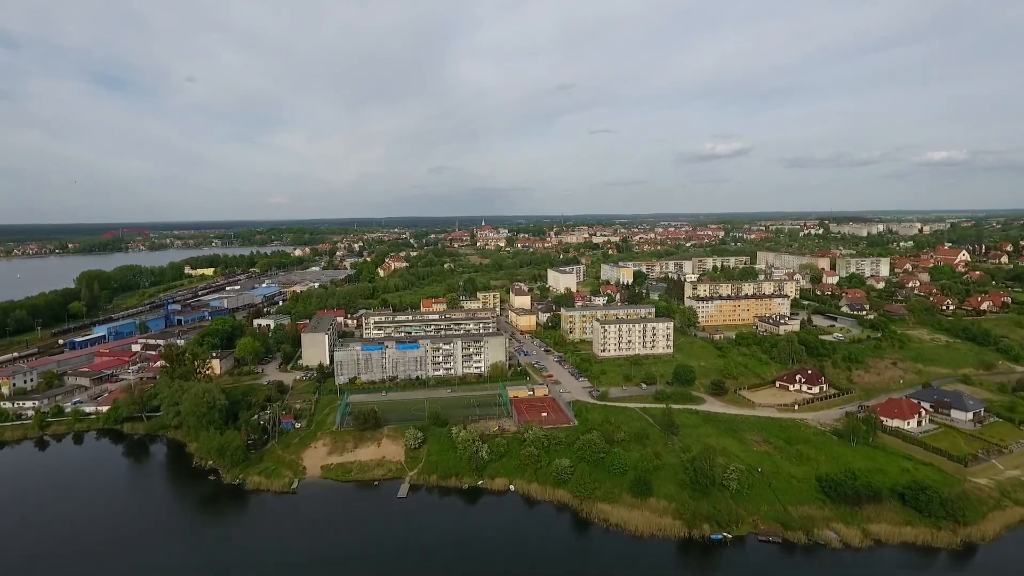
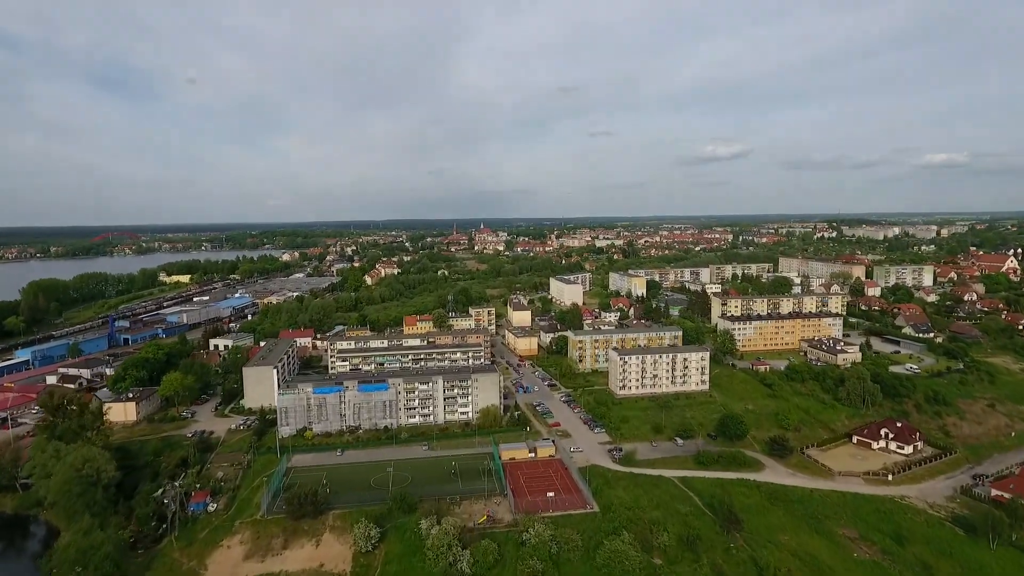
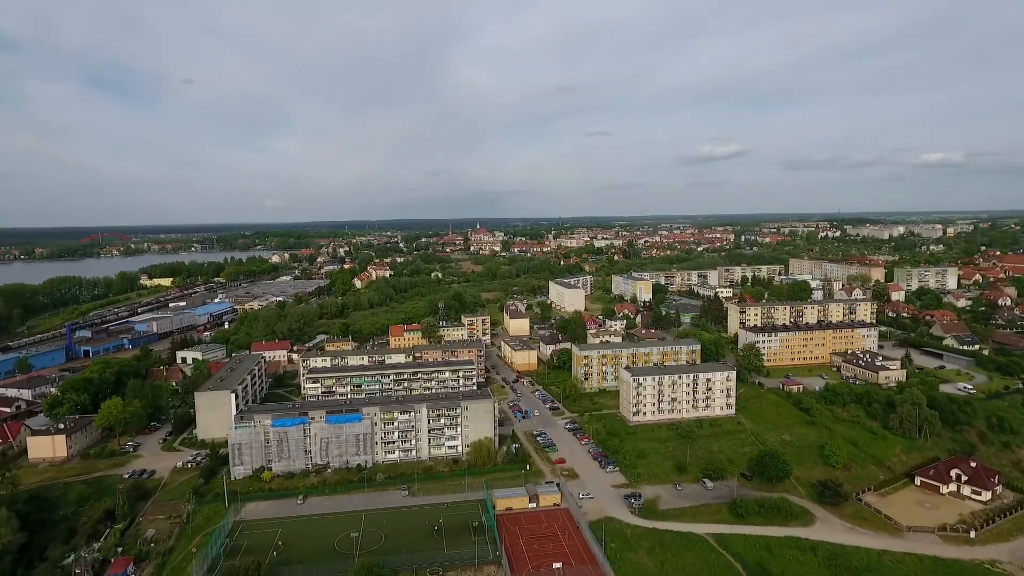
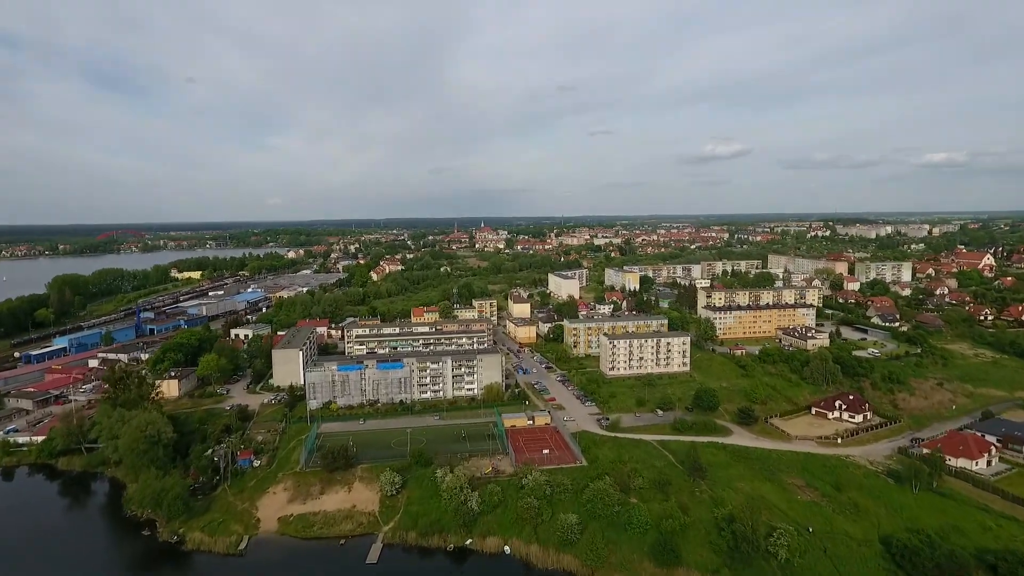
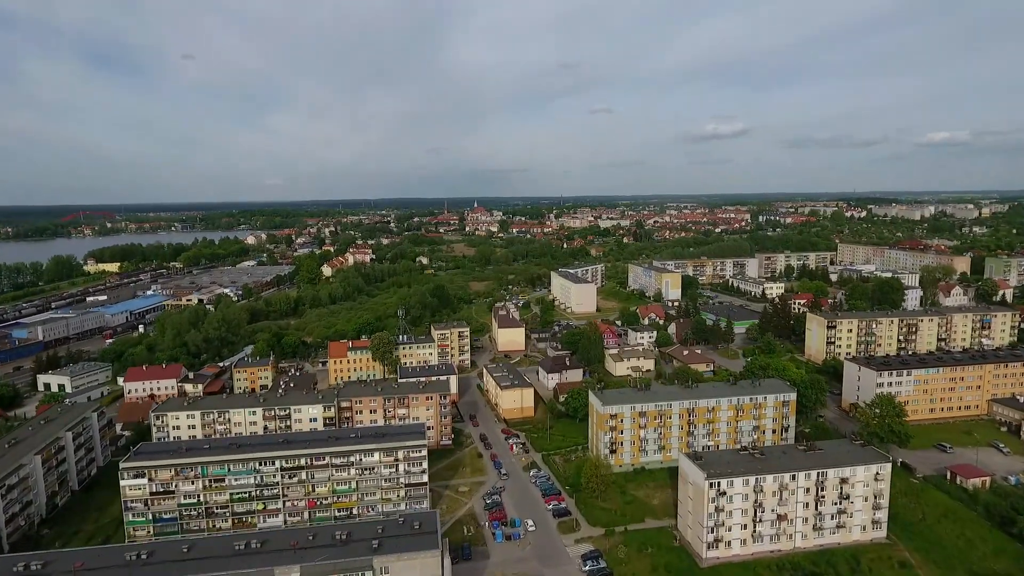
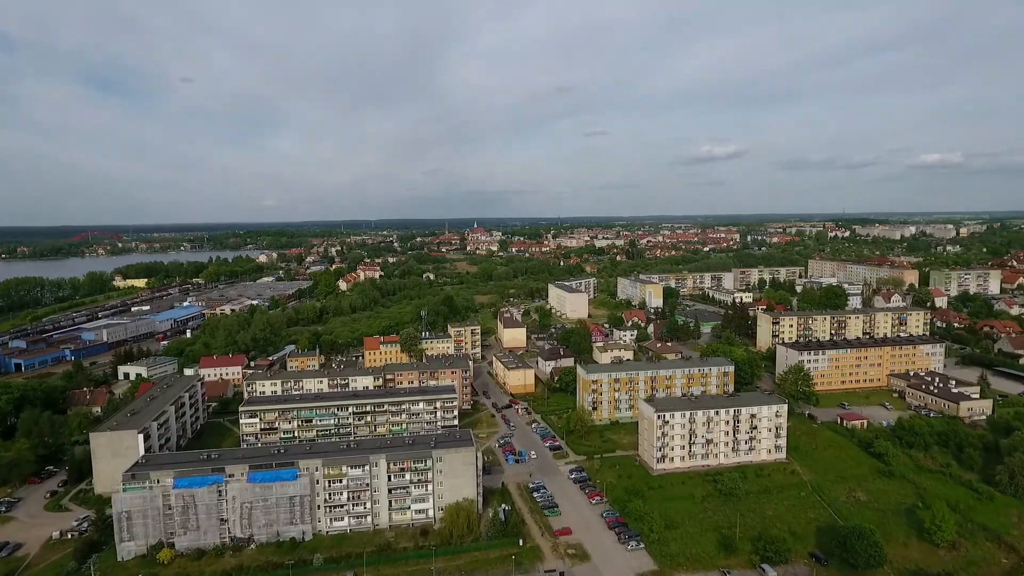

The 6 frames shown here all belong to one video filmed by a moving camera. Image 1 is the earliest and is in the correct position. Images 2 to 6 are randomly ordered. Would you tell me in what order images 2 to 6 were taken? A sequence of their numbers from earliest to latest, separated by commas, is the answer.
4, 2, 3, 6, 5
